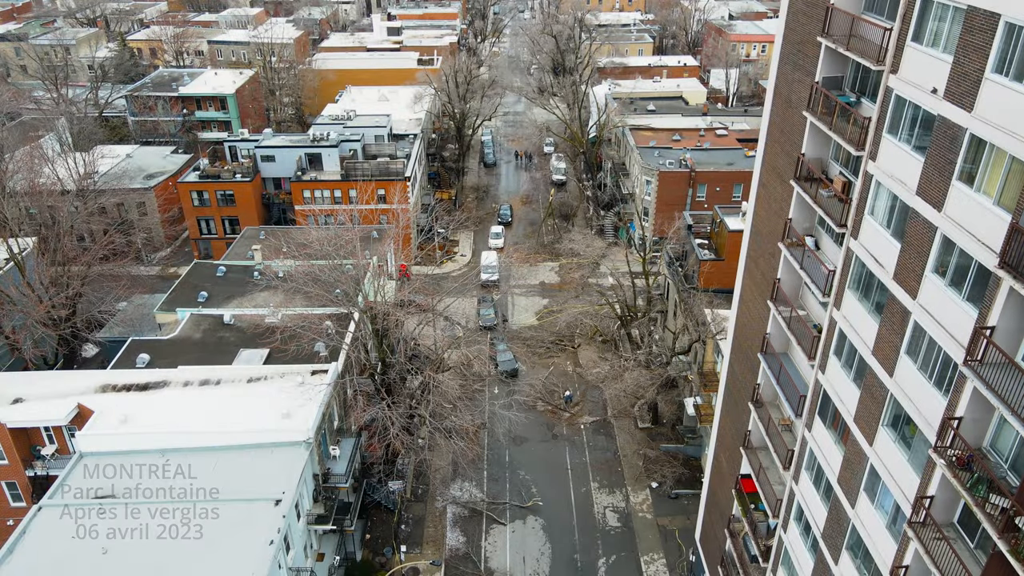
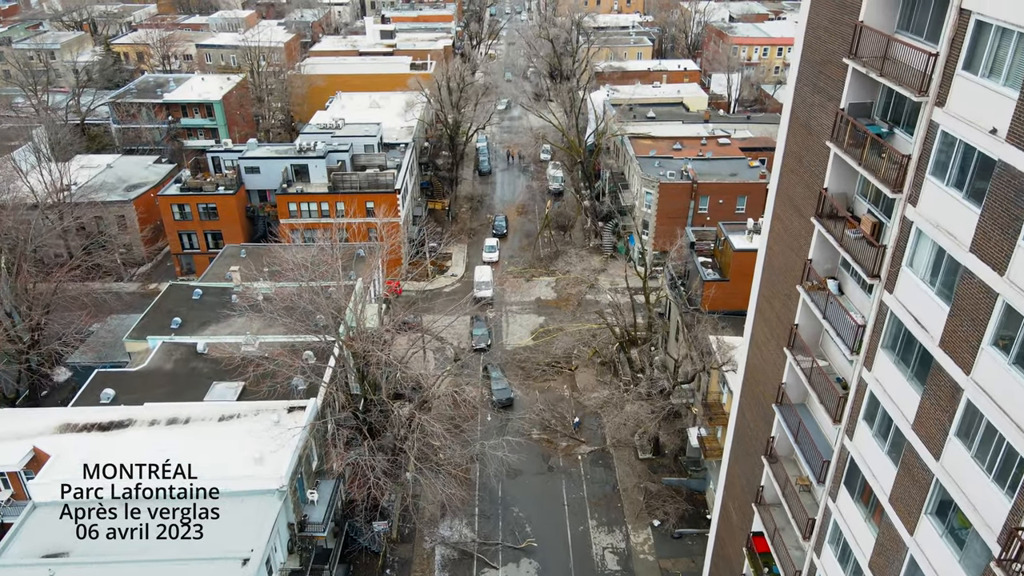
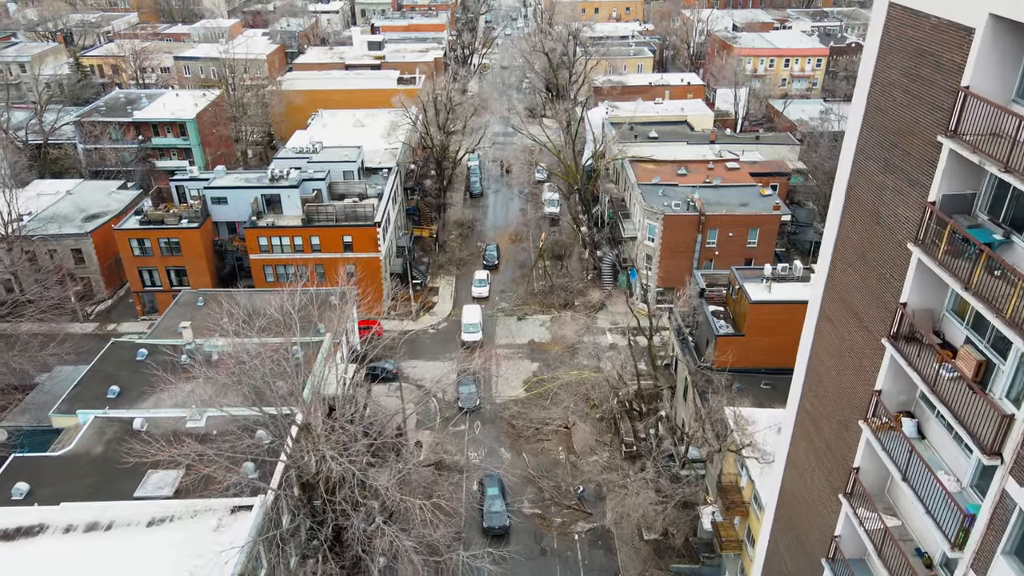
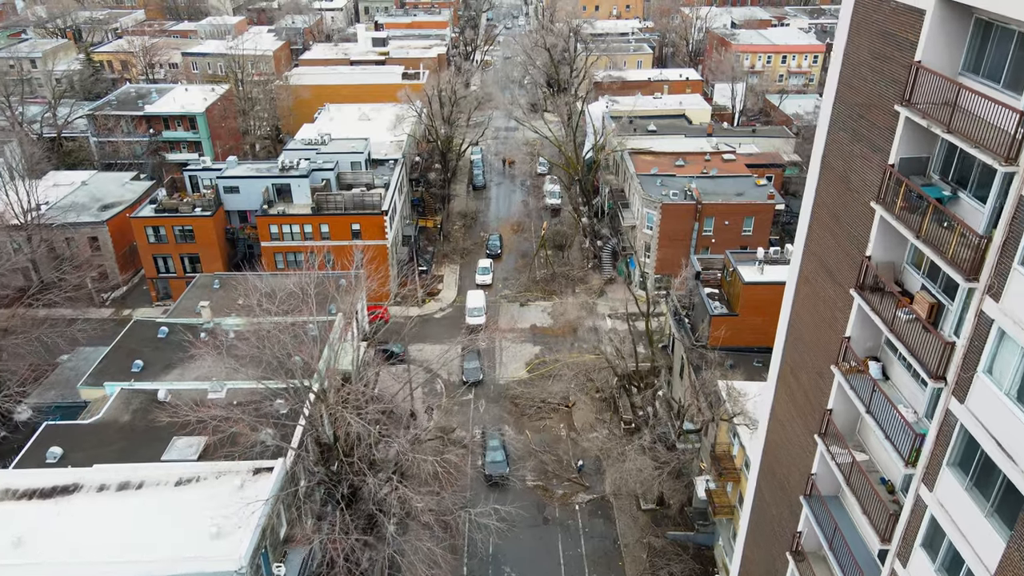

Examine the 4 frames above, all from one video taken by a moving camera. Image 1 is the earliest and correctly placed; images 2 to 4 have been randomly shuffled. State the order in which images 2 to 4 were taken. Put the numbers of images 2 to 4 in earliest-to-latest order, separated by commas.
2, 4, 3
